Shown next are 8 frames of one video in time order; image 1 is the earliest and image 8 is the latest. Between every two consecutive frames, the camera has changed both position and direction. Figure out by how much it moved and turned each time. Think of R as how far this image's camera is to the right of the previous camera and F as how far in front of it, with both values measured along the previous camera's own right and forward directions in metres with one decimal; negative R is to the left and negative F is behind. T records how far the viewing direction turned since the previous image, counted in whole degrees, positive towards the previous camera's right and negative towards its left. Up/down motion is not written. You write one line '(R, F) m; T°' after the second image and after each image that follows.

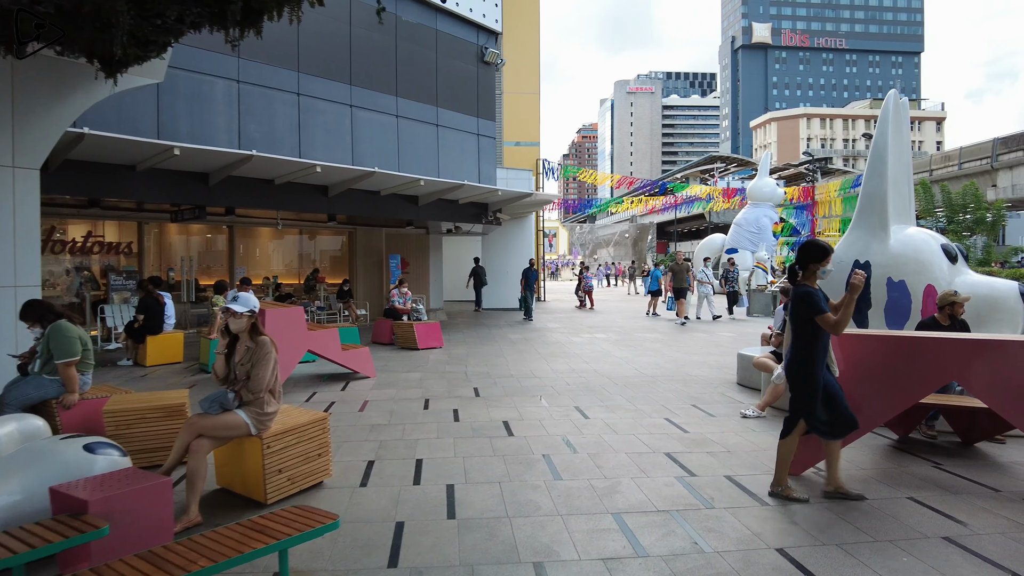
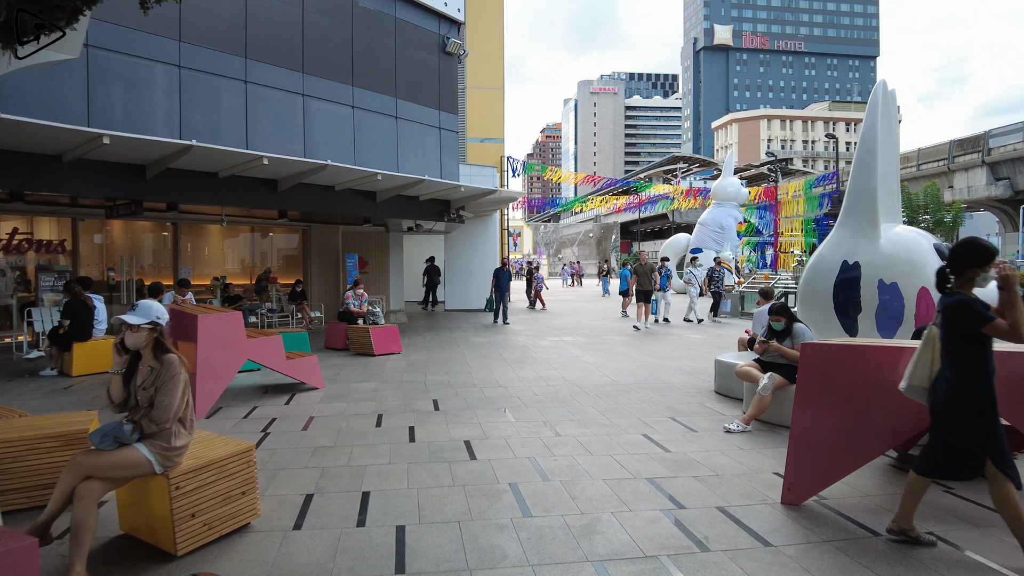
(0.0, +0.6) m; +3°
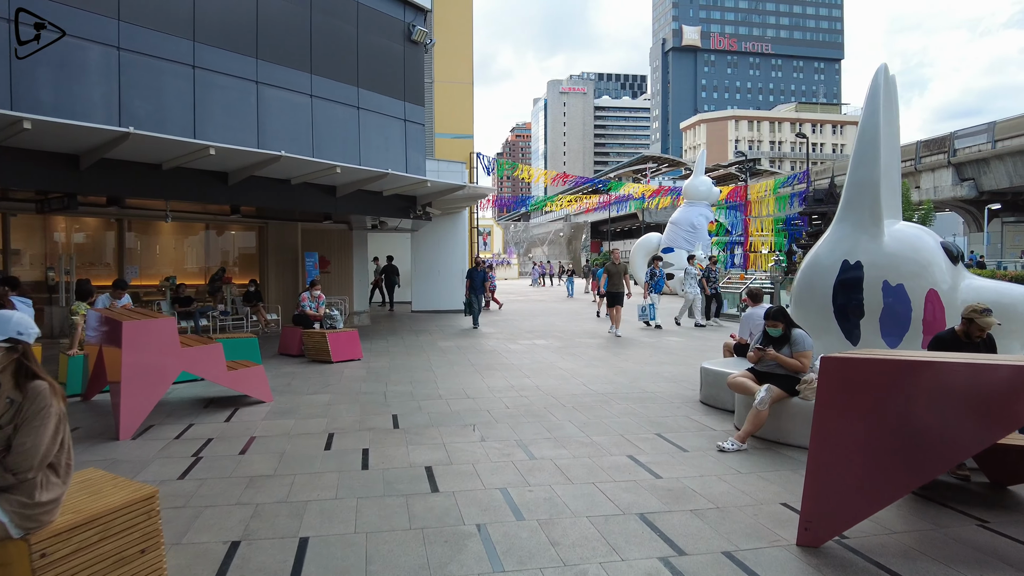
(0.0, +0.7) m; +2°
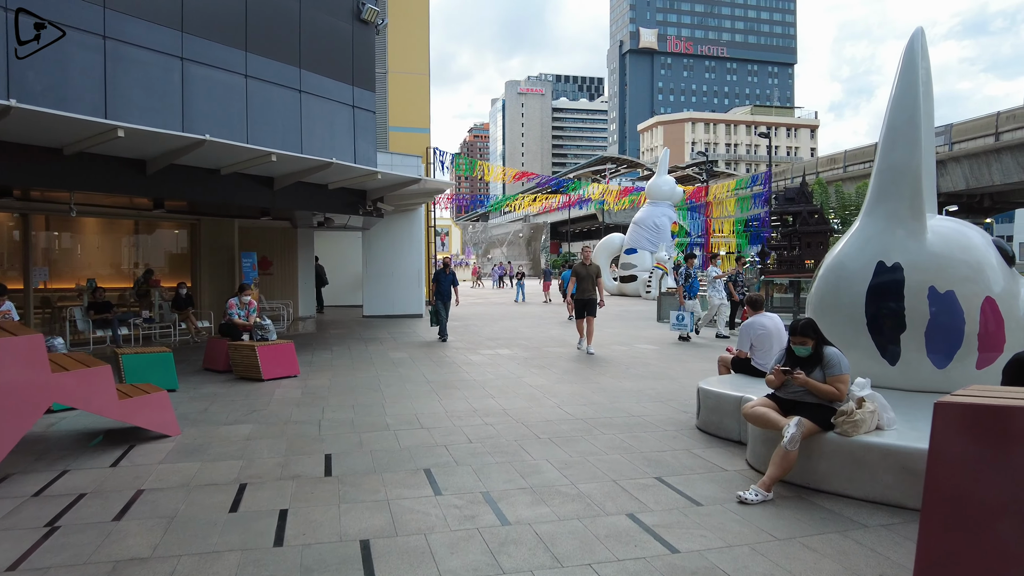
(0.0, +1.2) m; +3°
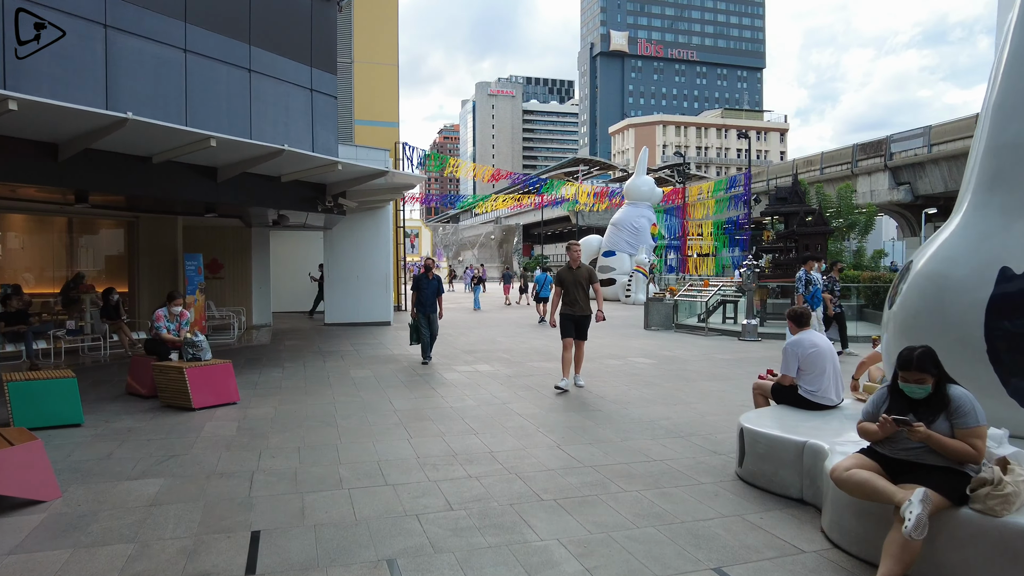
(-0.1, +1.3) m; +2°
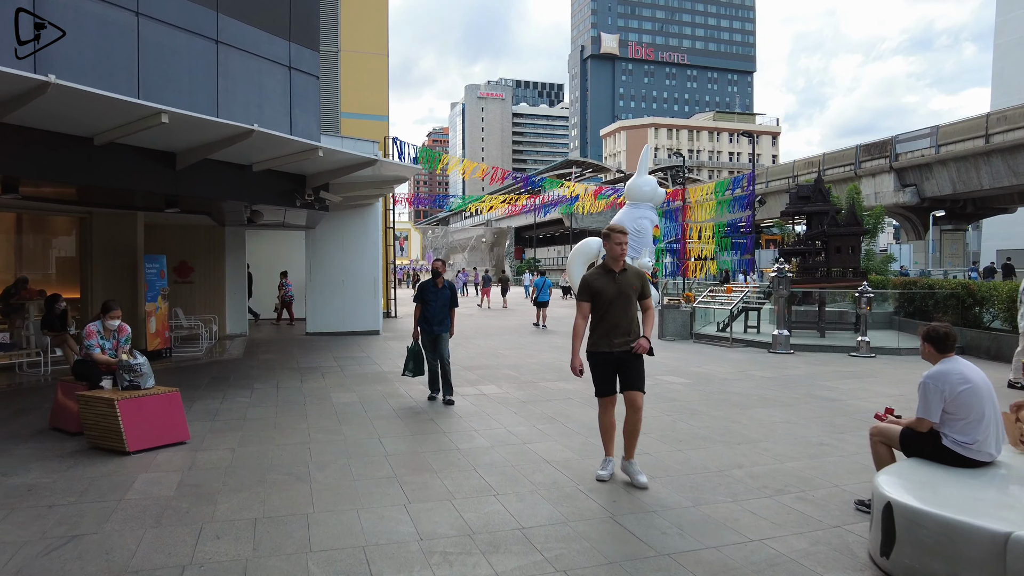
(-0.3, +1.5) m; +1°
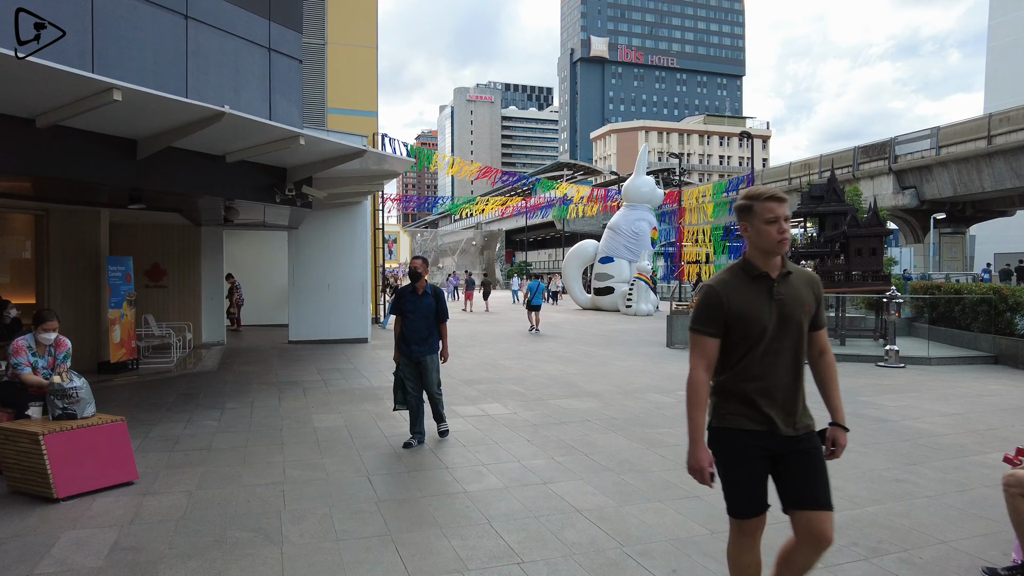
(-0.2, +1.0) m; +1°
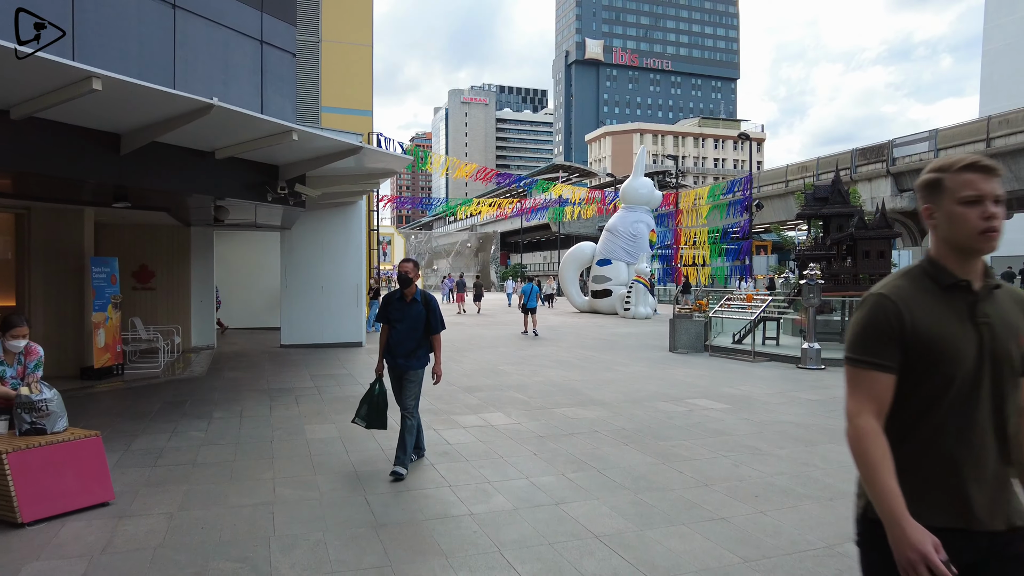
(-0.1, +0.4) m; 0°
